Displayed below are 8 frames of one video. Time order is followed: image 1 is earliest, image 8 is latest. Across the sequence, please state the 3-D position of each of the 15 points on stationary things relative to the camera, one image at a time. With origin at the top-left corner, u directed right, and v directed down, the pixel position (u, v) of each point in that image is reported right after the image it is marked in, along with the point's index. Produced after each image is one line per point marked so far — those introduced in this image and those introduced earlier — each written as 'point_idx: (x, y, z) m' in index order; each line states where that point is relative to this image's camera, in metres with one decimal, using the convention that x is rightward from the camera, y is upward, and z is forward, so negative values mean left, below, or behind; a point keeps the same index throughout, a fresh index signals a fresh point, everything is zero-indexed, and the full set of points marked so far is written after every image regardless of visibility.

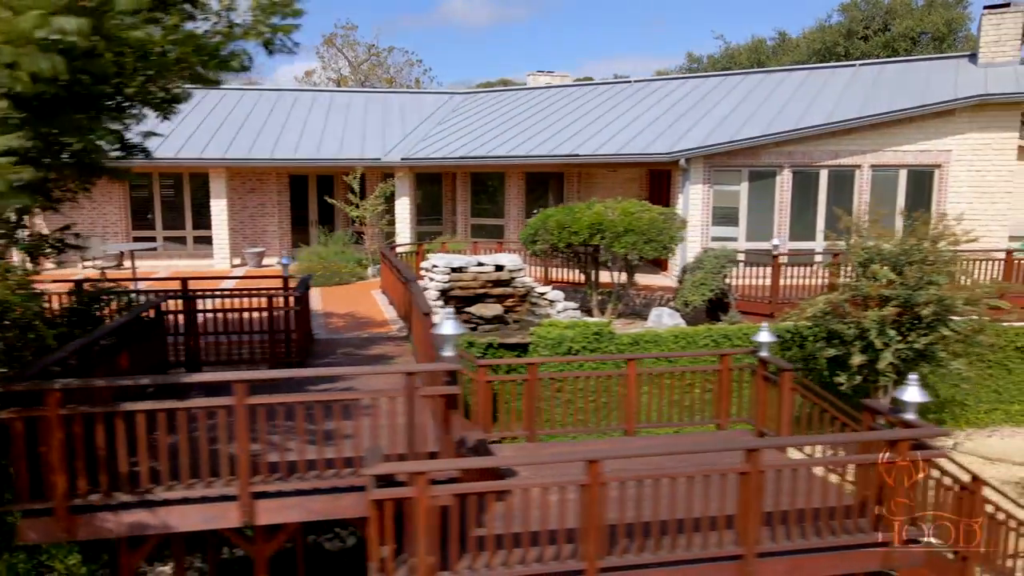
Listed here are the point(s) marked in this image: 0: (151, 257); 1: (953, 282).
0: (-8.8, +0.8, +18.1) m
1: (+5.4, +0.1, +9.3) m
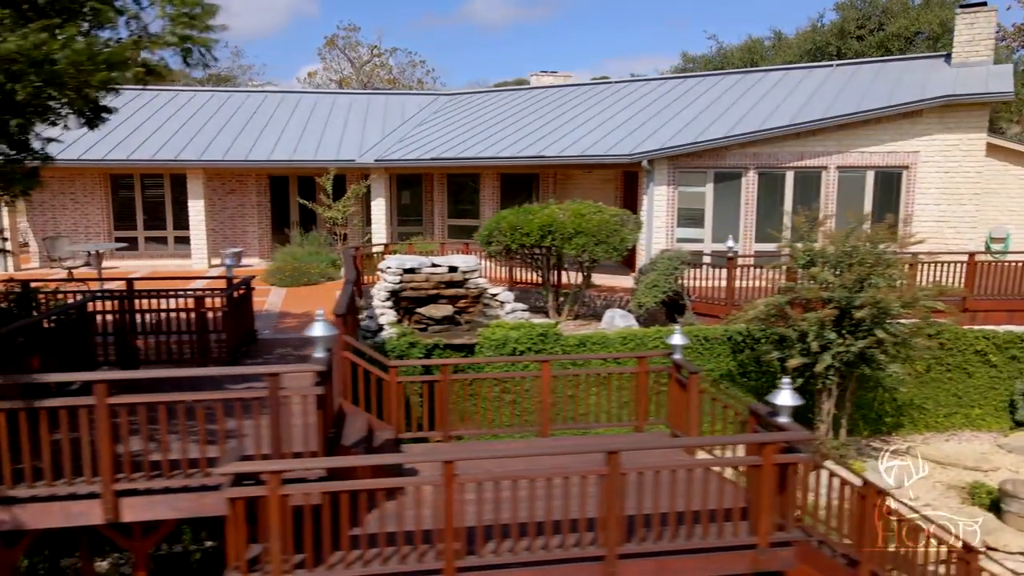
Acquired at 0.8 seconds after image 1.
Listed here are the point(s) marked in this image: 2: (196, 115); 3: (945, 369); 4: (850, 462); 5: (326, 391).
0: (-9.4, +0.8, +18.4) m
1: (+4.7, 0.0, +9.3) m
2: (-8.2, +4.5, +19.5) m
3: (+6.9, -1.3, +11.8) m
4: (+4.5, -2.4, +10.1) m
5: (-1.3, -0.7, +5.2) m
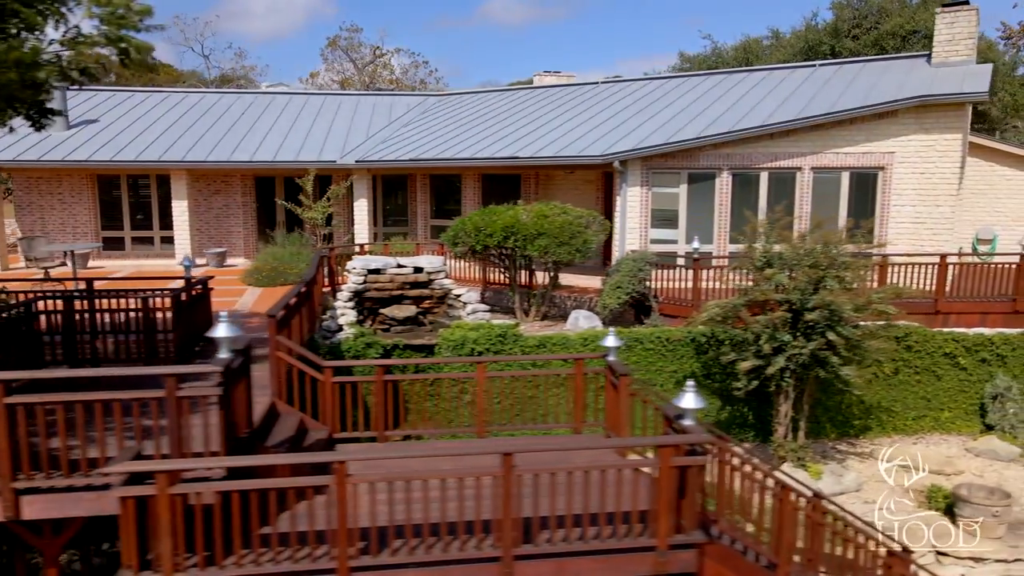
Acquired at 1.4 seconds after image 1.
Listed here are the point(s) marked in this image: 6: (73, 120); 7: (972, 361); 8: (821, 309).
0: (-9.8, +0.8, +18.6) m
1: (+4.1, 0.0, +9.2) m
2: (-8.6, +4.5, +19.7) m
3: (+6.3, -1.3, +11.7) m
4: (+4.0, -2.4, +10.0) m
5: (-2.0, -0.7, +5.2) m
6: (-11.2, +4.3, +19.0) m
7: (+7.3, -1.2, +11.7) m
8: (+3.7, -0.3, +9.1) m
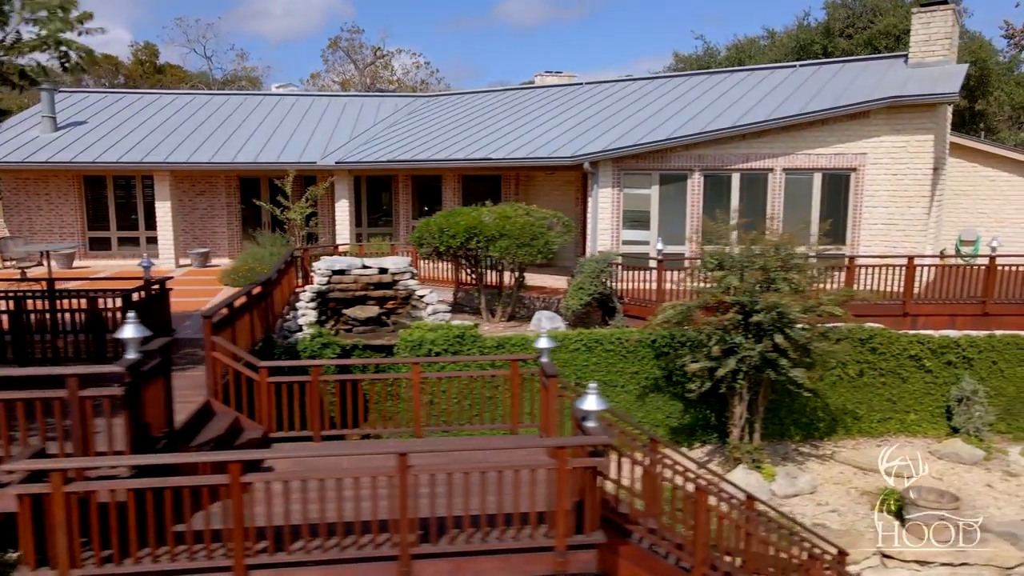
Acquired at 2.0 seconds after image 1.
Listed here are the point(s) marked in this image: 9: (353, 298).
0: (-10.3, +0.8, +18.8) m
1: (+3.4, 0.0, +9.2) m
2: (-9.1, +4.5, +19.9) m
3: (+5.7, -1.3, +11.7) m
4: (+3.3, -2.4, +10.0) m
5: (-2.7, -0.7, +5.3) m
6: (-11.7, +4.3, +19.3) m
7: (+6.7, -1.2, +11.7) m
8: (+3.1, -0.3, +9.1) m
9: (-2.5, -0.2, +11.6) m
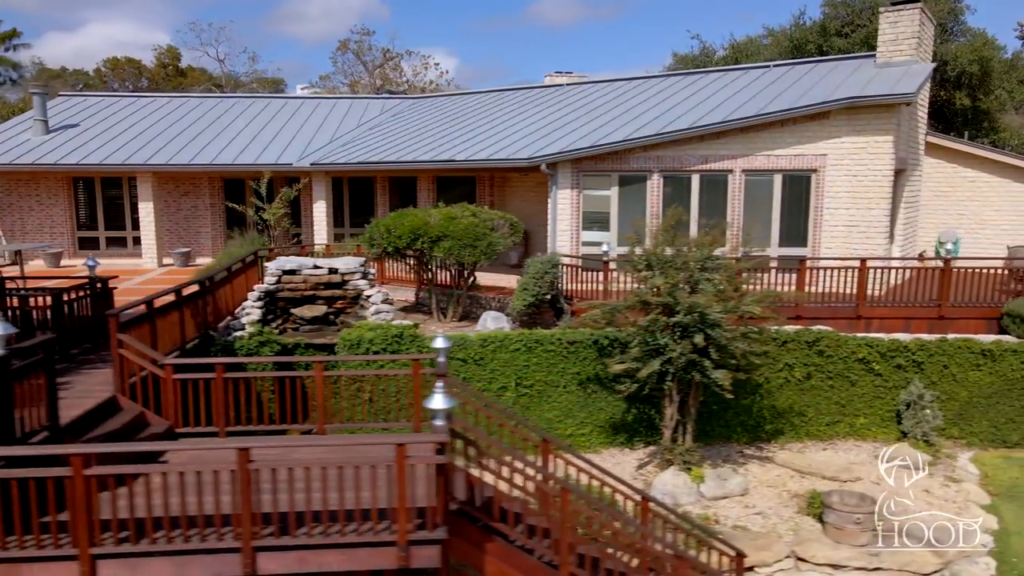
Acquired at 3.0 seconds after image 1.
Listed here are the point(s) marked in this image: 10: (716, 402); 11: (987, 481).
0: (-10.8, +0.9, +19.3) m
1: (+2.5, 0.0, +9.2) m
2: (-9.6, +4.5, +20.4) m
3: (+4.9, -1.4, +11.6) m
4: (+2.4, -2.4, +10.0) m
5: (-3.7, -0.7, +5.5) m
6: (-12.2, +4.3, +19.8) m
7: (+5.8, -1.2, +11.6) m
8: (+2.2, -0.3, +9.1) m
9: (-3.3, -0.2, +11.8) m
10: (+3.2, -1.8, +11.5) m
11: (+6.8, -2.7, +10.6) m
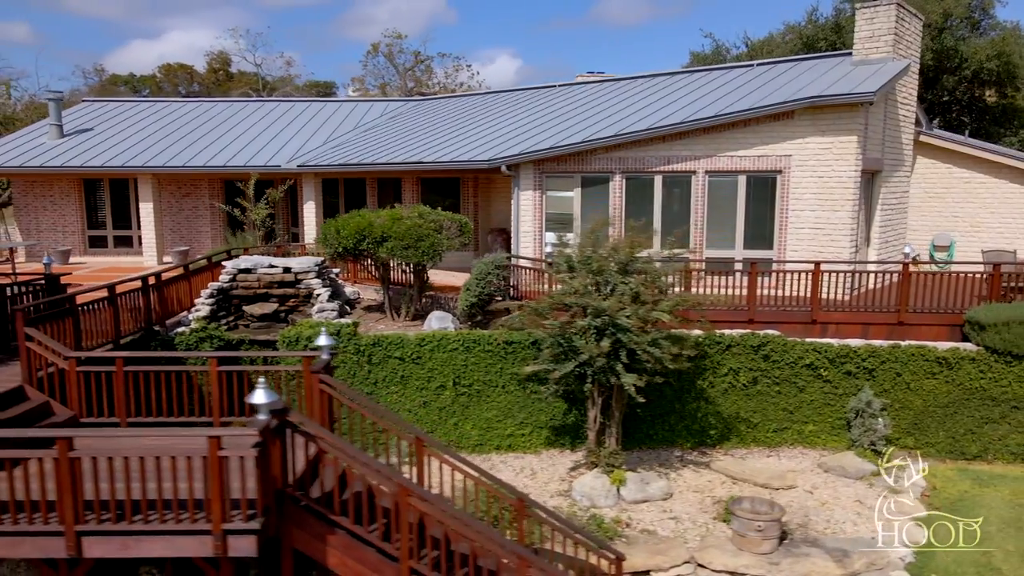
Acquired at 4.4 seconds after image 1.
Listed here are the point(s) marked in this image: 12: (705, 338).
0: (-11.1, +0.9, +20.3) m
1: (+1.4, -0.1, +9.1) m
2: (-9.7, +4.6, +21.2) m
3: (+4.0, -1.4, +11.4) m
4: (+1.4, -2.5, +10.0) m
5: (-5.1, -0.7, +6.0) m
6: (-12.4, +4.4, +20.8) m
7: (+4.9, -1.3, +11.2) m
8: (+1.1, -0.3, +9.1) m
9: (-4.2, -0.1, +12.2) m
10: (+2.2, -1.8, +11.4) m
11: (+5.8, -2.8, +10.2) m
12: (+2.9, -0.8, +11.3) m
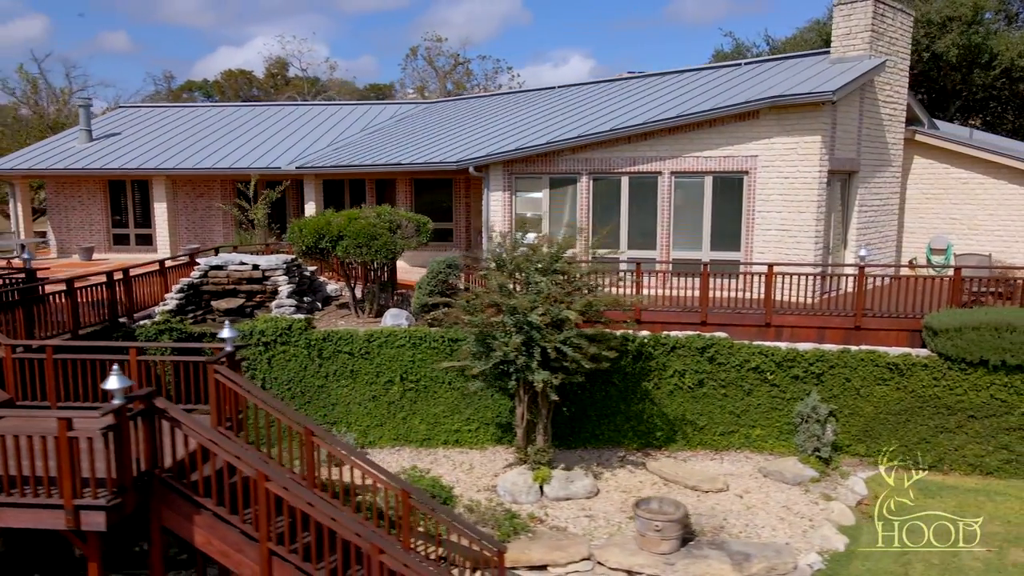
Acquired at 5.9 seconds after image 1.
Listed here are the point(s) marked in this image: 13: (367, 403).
0: (-11.1, +1.1, +21.4) m
1: (+0.4, -0.1, +9.3) m
2: (-9.6, +4.7, +22.2) m
3: (+3.1, -1.5, +11.3) m
4: (+0.4, -2.4, +10.1) m
5: (-6.4, -0.6, +6.7) m
6: (-12.3, +4.6, +22.1) m
7: (+4.0, -1.3, +11.1) m
8: (+0.1, -0.3, +9.2) m
9: (-4.9, -0.1, +12.8) m
10: (+1.4, -1.8, +11.5) m
11: (+4.8, -2.9, +10.0) m
12: (+2.1, -0.8, +11.2) m
13: (-2.3, -1.8, +11.7) m
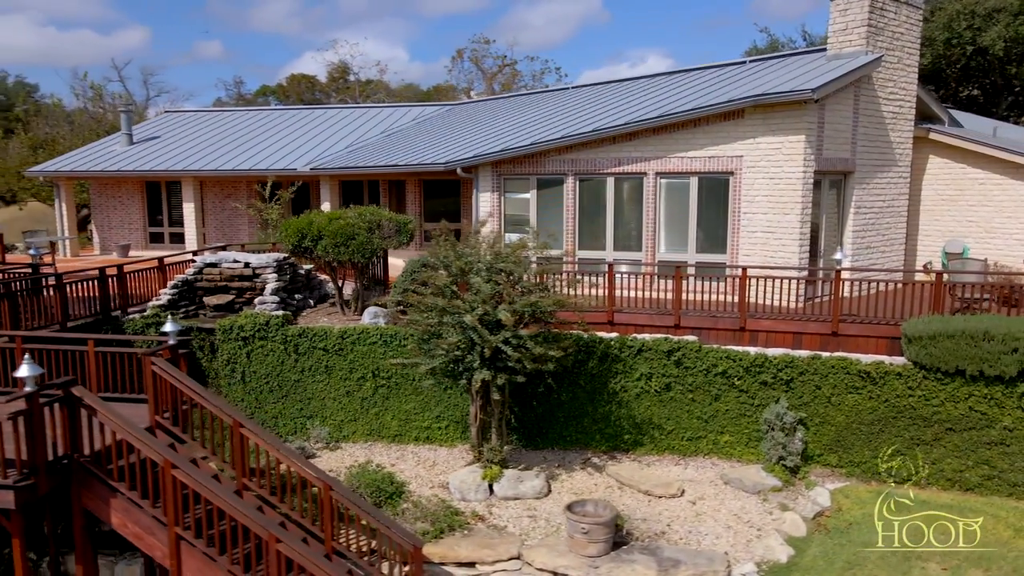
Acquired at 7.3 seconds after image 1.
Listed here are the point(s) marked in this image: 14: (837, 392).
0: (-10.6, +1.2, +22.5) m
1: (-0.3, -0.1, +9.3) m
2: (-9.0, +4.8, +23.2) m
3: (+2.6, -1.5, +11.1) m
4: (-0.2, -2.4, +10.2) m
5: (-7.3, -0.5, +7.4) m
6: (-11.7, +4.7, +23.3) m
7: (+3.5, -1.4, +10.8) m
8: (-0.6, -0.3, +9.3) m
9: (-5.3, 0.0, +13.4) m
10: (+0.9, -1.8, +11.4) m
11: (+4.1, -2.9, +9.6) m
12: (+1.5, -0.8, +11.2) m
13: (-2.8, -1.8, +12.0) m
14: (+4.6, -1.4, +10.5) m
